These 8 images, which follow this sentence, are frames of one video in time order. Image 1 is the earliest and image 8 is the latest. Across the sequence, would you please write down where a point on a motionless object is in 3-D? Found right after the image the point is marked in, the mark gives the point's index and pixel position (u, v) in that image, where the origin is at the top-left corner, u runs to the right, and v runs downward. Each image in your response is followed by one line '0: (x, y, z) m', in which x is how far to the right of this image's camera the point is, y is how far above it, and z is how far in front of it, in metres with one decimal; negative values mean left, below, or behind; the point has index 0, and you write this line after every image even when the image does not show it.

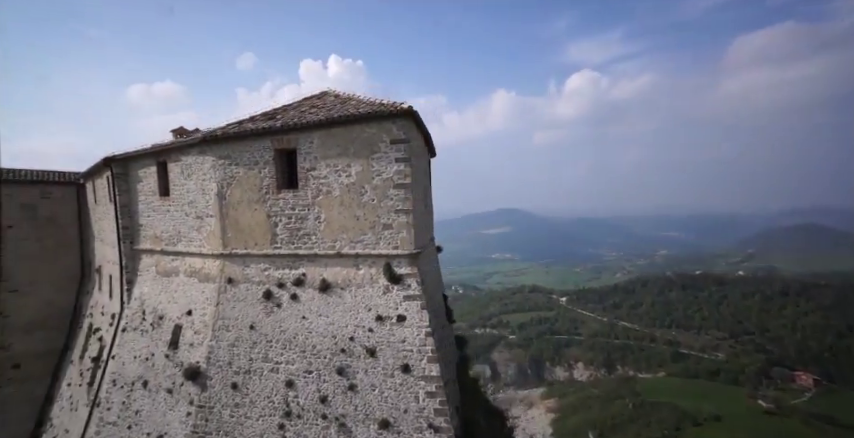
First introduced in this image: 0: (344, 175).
0: (-1.2, +0.7, +6.2) m
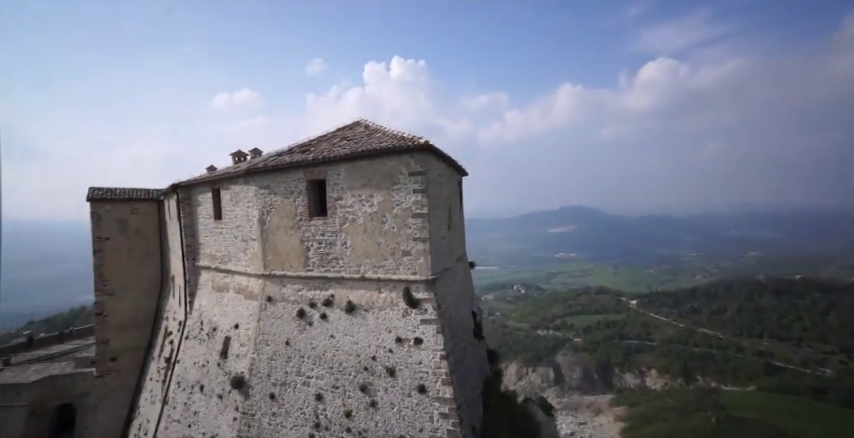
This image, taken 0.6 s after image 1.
0: (-1.0, +0.2, +6.7) m
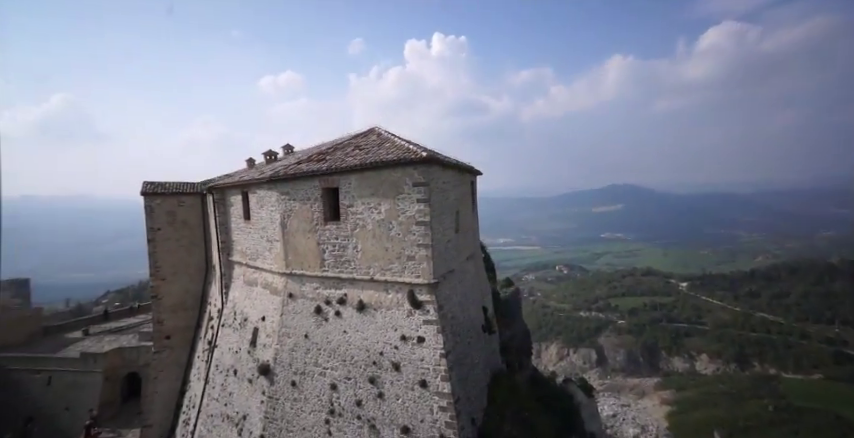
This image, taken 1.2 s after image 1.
0: (-0.9, +0.1, +7.2) m
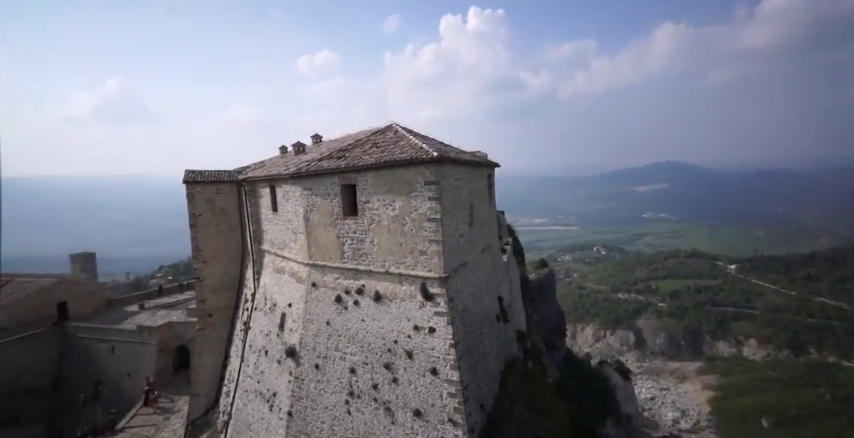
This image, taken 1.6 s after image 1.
0: (-0.7, +0.2, +7.5) m
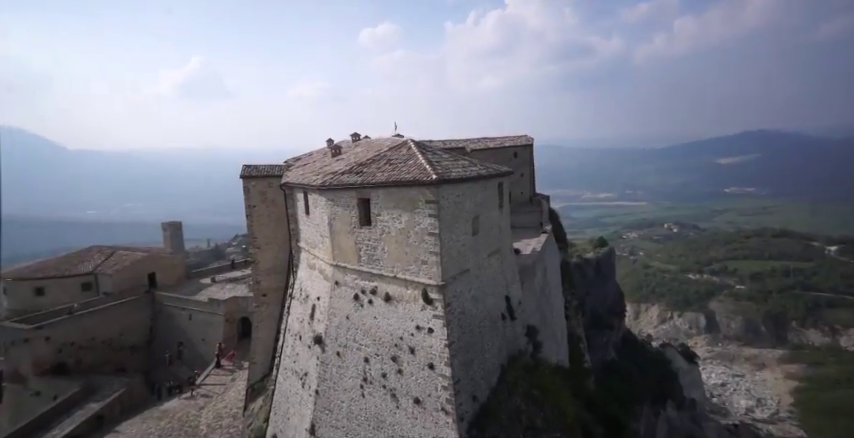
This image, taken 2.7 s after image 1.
0: (-0.6, -0.1, +8.5) m
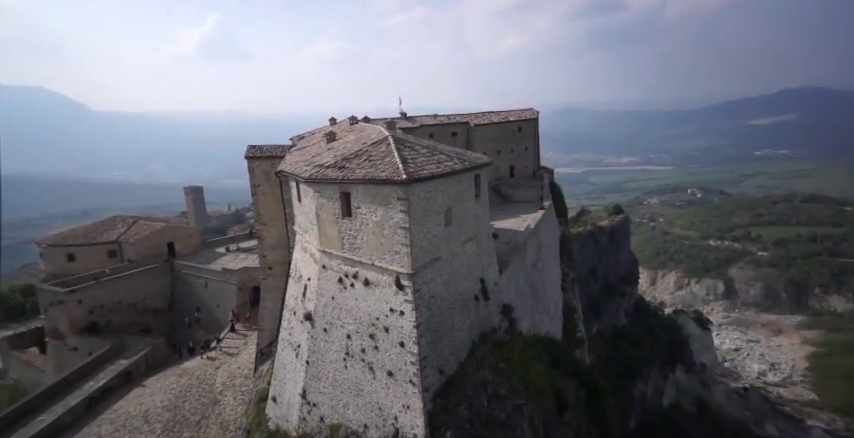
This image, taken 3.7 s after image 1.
0: (-1.2, +0.1, +9.3) m
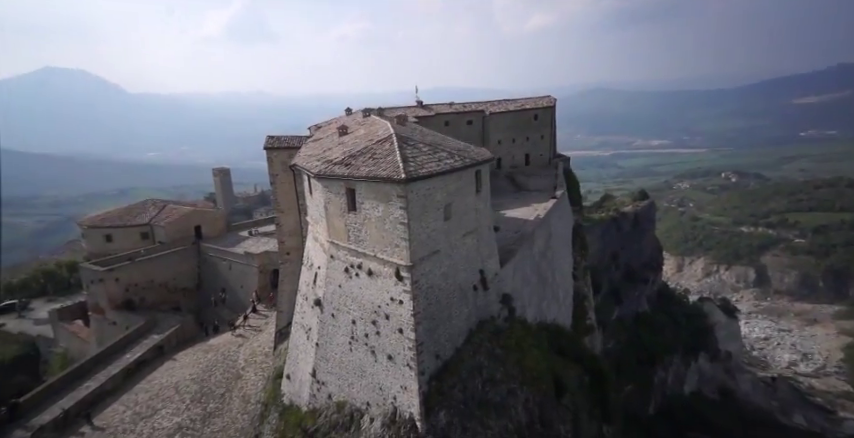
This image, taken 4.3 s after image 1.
0: (-1.2, +0.2, +10.0) m
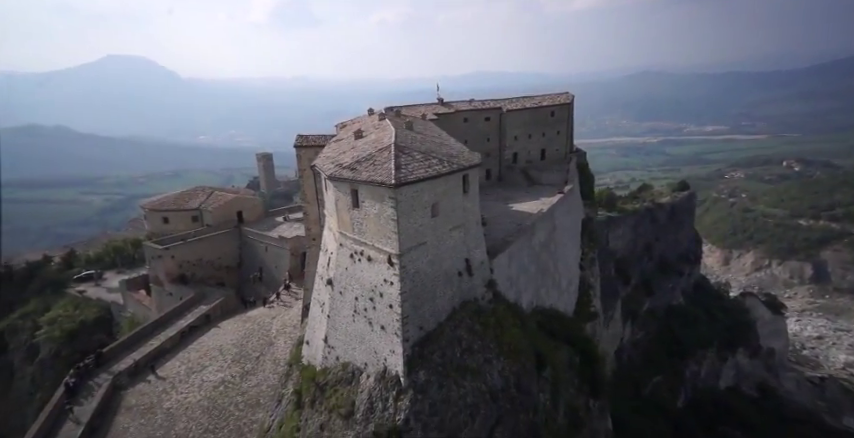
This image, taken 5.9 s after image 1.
0: (-1.6, +0.3, +12.3) m
